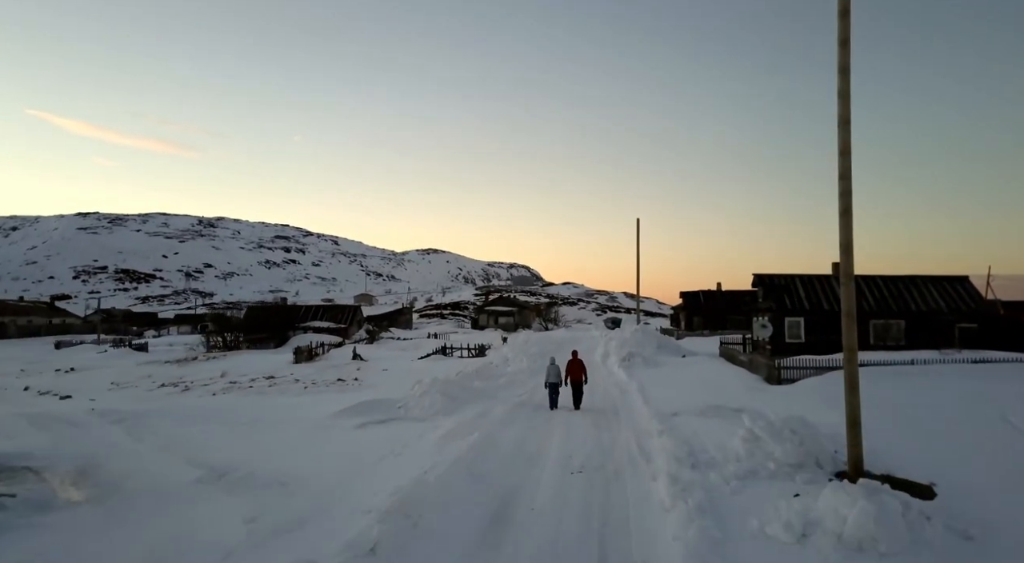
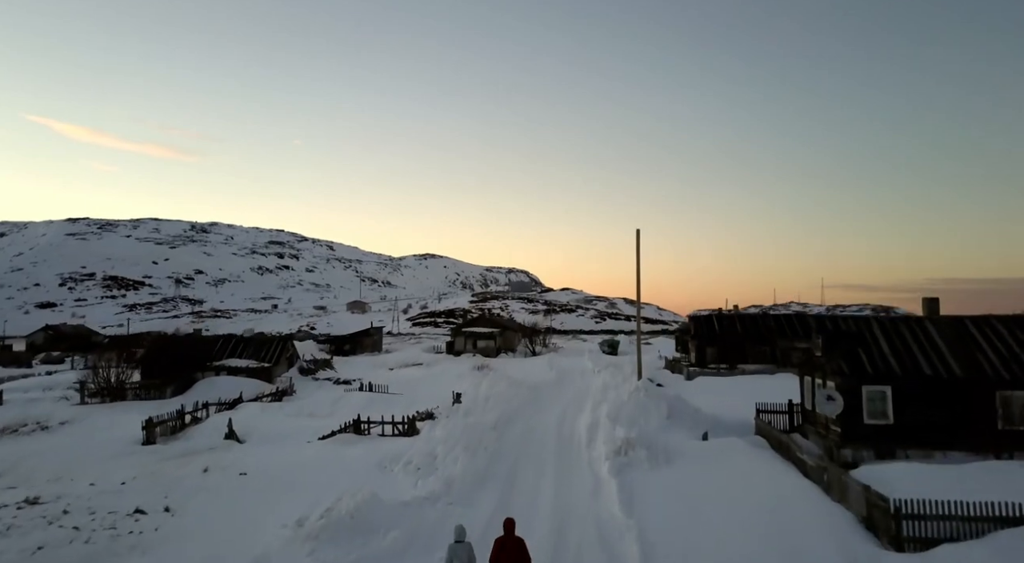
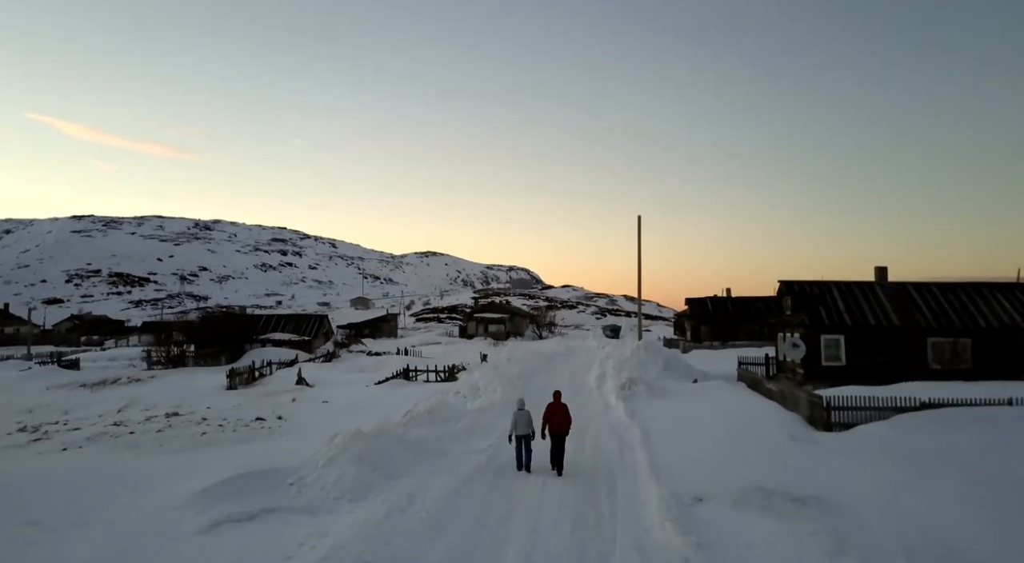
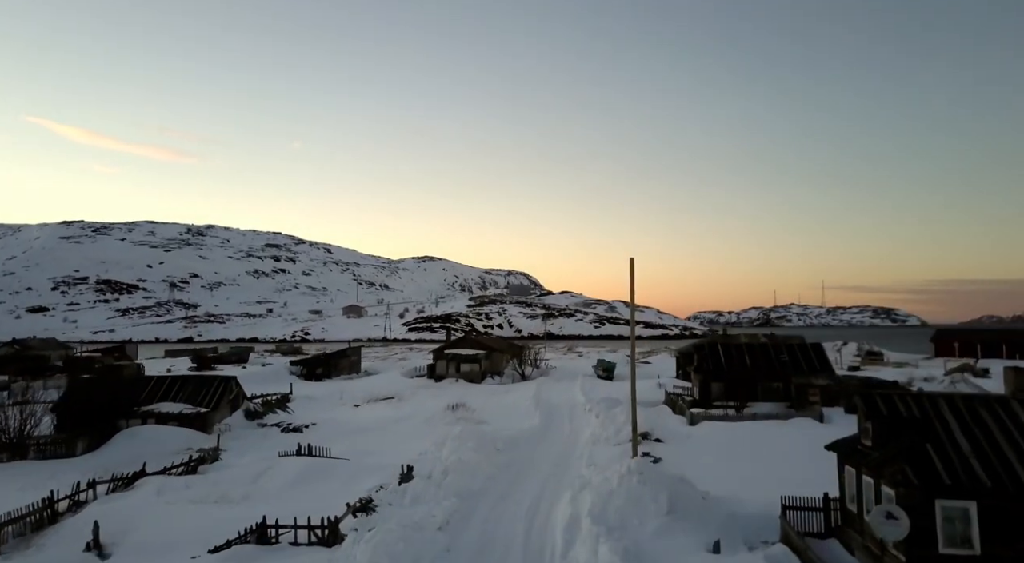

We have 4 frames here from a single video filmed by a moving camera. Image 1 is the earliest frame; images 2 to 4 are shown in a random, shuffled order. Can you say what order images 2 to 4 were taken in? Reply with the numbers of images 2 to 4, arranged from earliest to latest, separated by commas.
3, 2, 4
